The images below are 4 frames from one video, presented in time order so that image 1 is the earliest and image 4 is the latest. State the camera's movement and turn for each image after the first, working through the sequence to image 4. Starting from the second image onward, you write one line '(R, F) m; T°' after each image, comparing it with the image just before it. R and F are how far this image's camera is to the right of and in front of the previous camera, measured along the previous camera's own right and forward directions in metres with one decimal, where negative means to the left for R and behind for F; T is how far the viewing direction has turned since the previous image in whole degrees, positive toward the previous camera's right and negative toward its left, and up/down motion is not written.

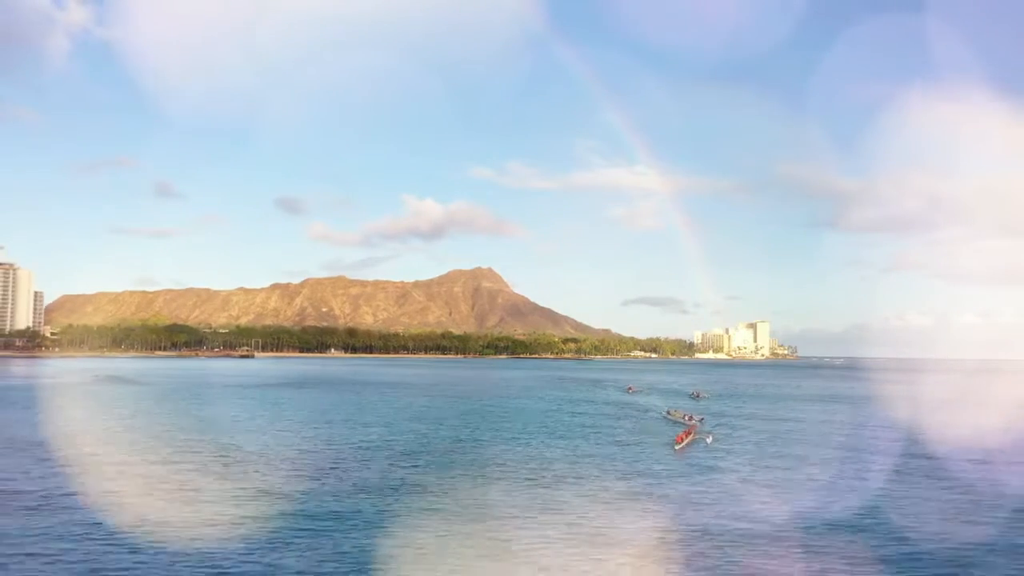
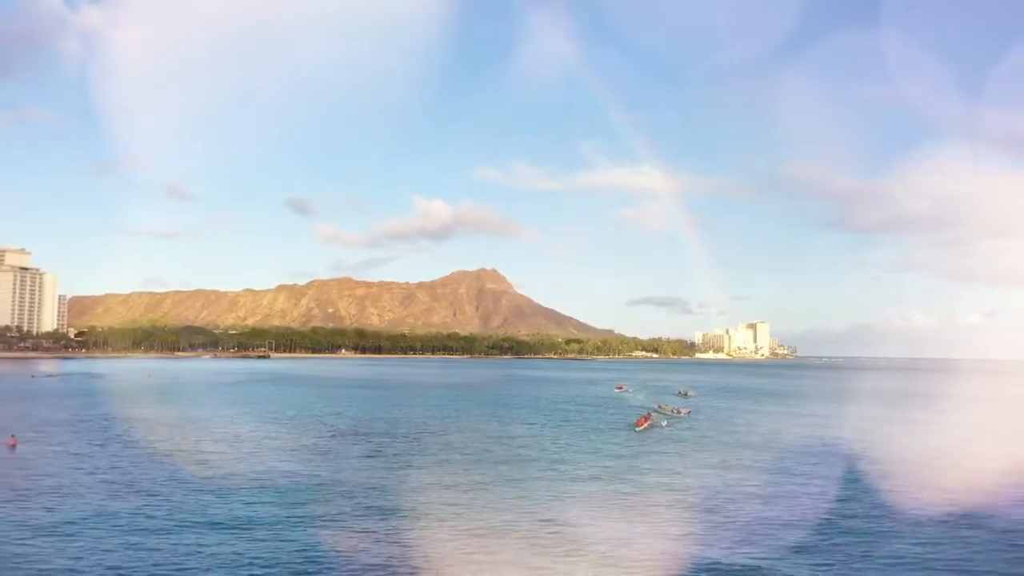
(0.0, -2.7) m; 0°
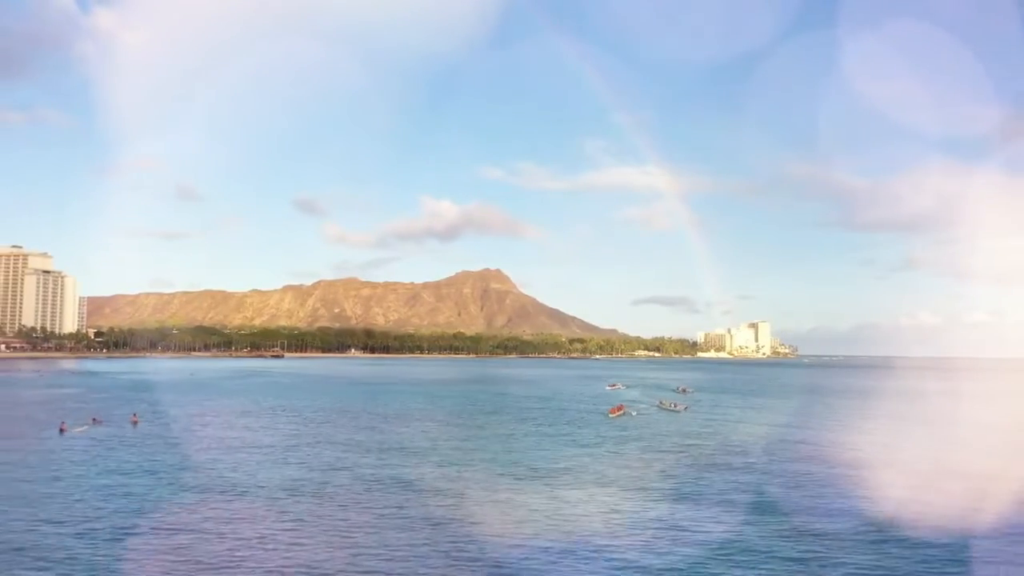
(-0.1, -2.0) m; 0°
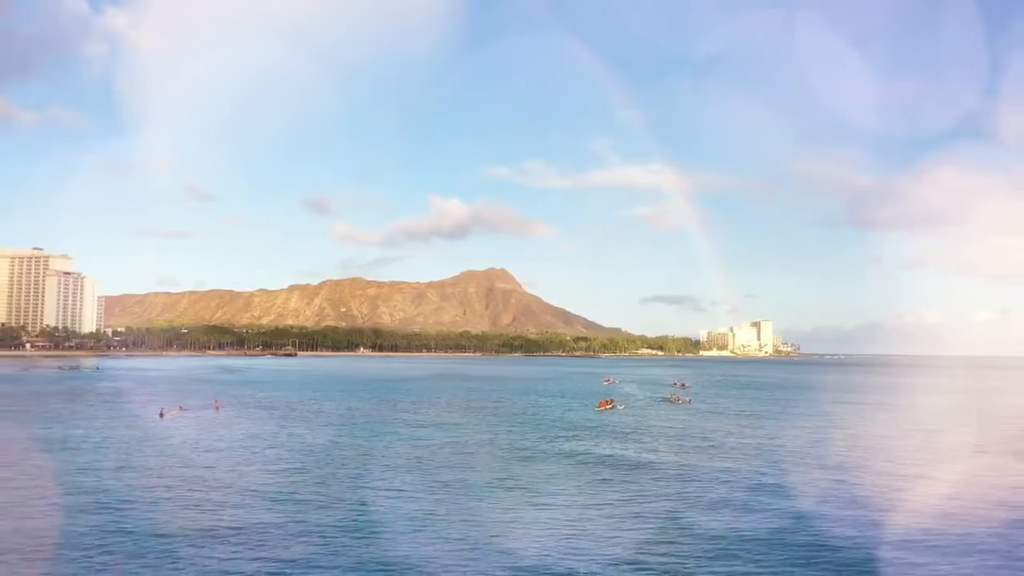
(-0.1, -1.9) m; 0°
